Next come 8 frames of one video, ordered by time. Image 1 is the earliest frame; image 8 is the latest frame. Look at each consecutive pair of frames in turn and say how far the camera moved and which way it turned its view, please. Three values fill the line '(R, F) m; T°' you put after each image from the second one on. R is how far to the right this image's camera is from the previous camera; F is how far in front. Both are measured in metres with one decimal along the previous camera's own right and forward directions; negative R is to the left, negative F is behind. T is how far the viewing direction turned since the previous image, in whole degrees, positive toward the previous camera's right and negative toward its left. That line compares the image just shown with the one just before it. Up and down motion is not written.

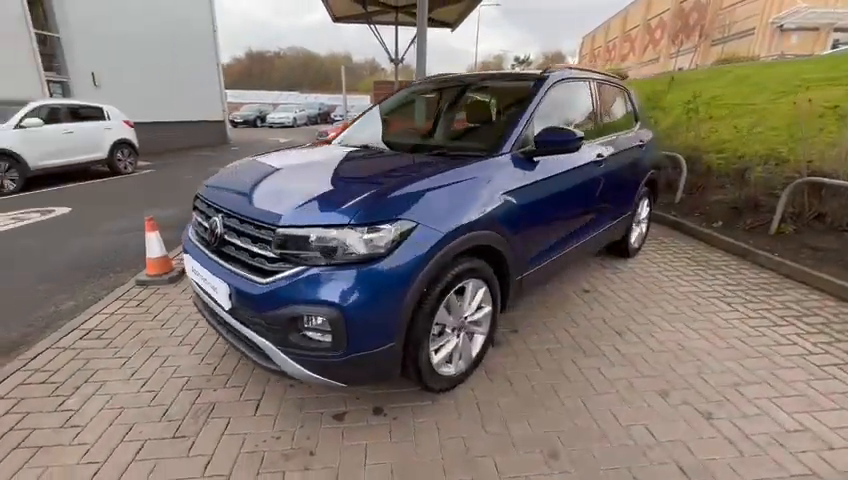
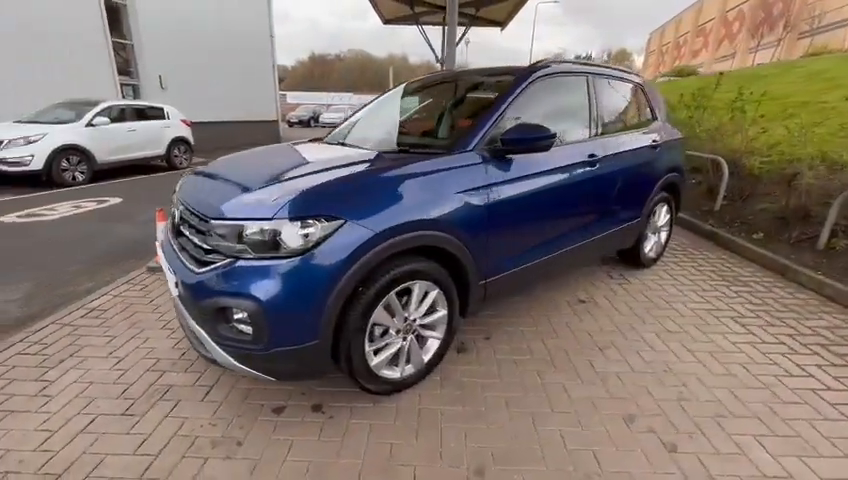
(+0.6, +0.1) m; -7°
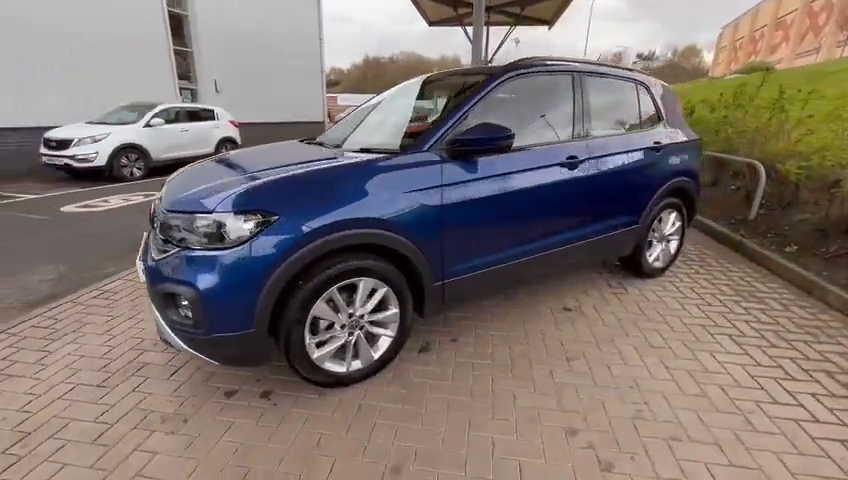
(+0.6, 0.0) m; -7°
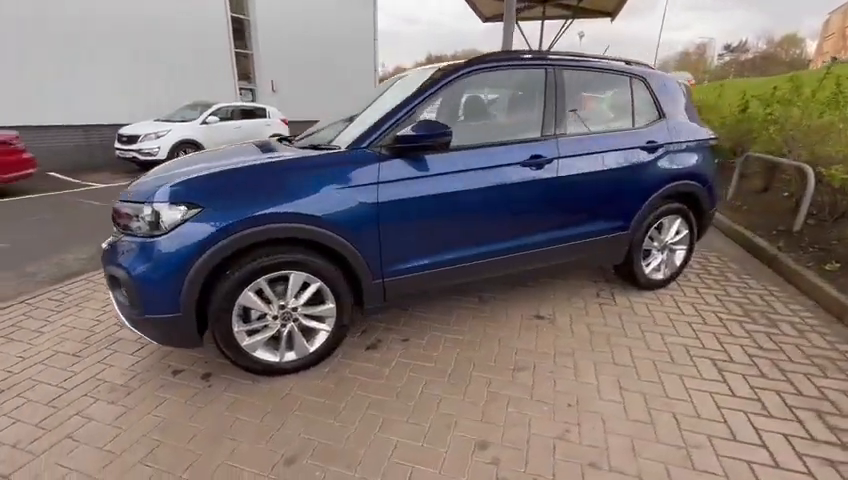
(+0.8, +0.1) m; -8°
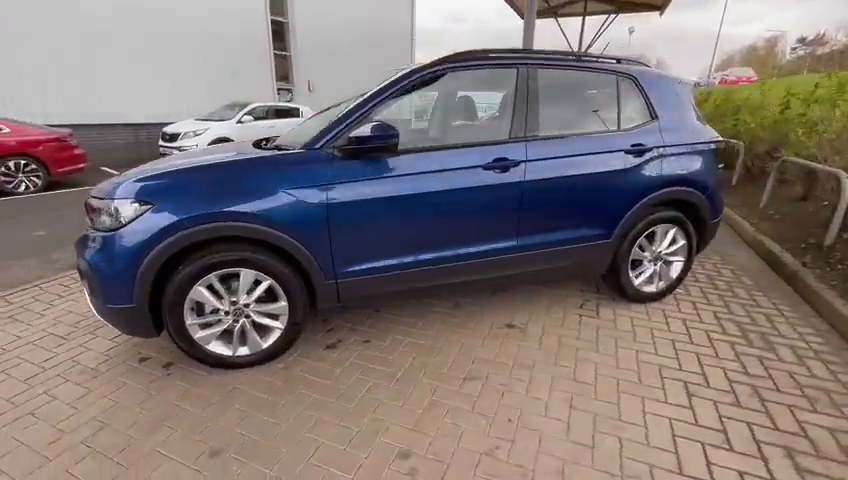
(+0.6, +0.1) m; -6°
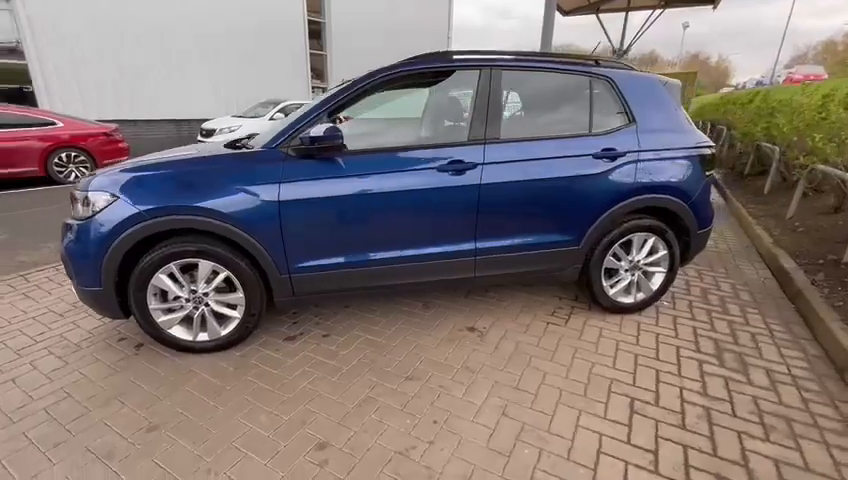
(+0.6, 0.0) m; -6°
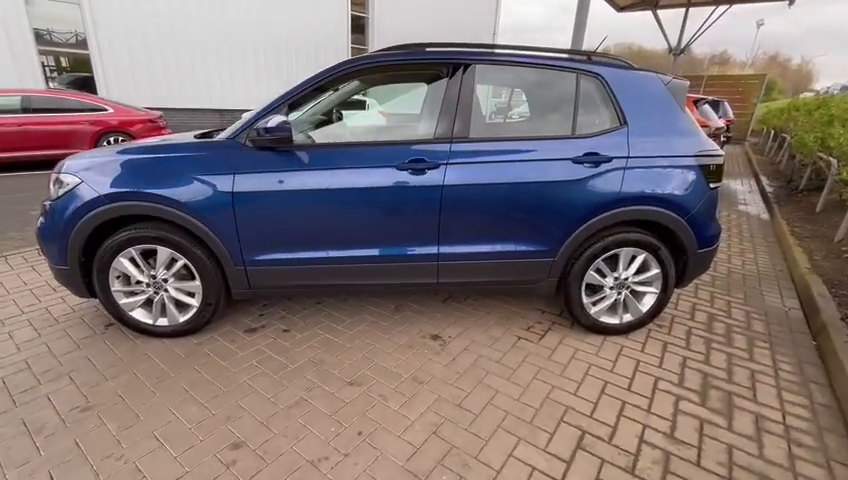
(+0.6, +0.2) m; -6°
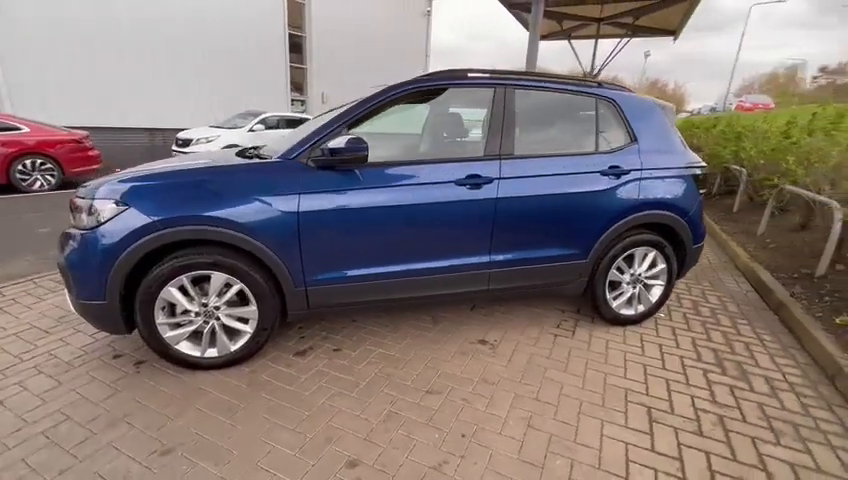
(-0.9, -0.1) m; +10°
